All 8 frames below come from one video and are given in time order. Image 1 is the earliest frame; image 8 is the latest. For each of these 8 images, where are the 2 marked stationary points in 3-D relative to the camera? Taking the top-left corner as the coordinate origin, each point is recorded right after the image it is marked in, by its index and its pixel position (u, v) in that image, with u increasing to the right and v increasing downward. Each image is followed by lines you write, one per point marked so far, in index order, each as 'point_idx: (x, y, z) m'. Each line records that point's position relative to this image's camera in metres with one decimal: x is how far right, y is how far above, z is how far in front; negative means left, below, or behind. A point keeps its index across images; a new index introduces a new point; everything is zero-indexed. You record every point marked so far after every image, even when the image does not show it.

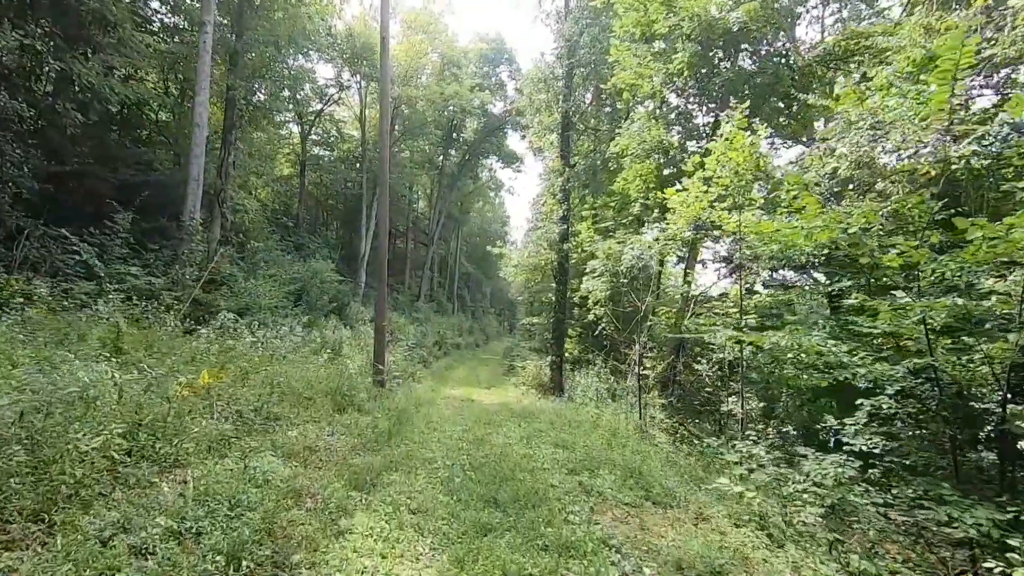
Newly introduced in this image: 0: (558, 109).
0: (+1.5, +6.0, +18.1) m
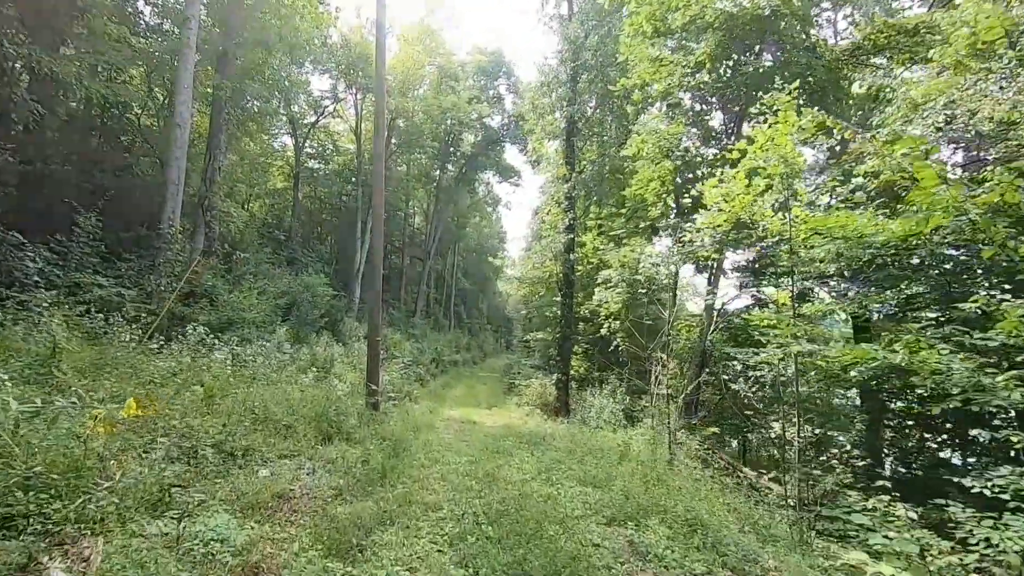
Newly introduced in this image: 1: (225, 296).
0: (+1.6, +5.6, +17.3) m
1: (-6.9, -0.3, +13.0) m
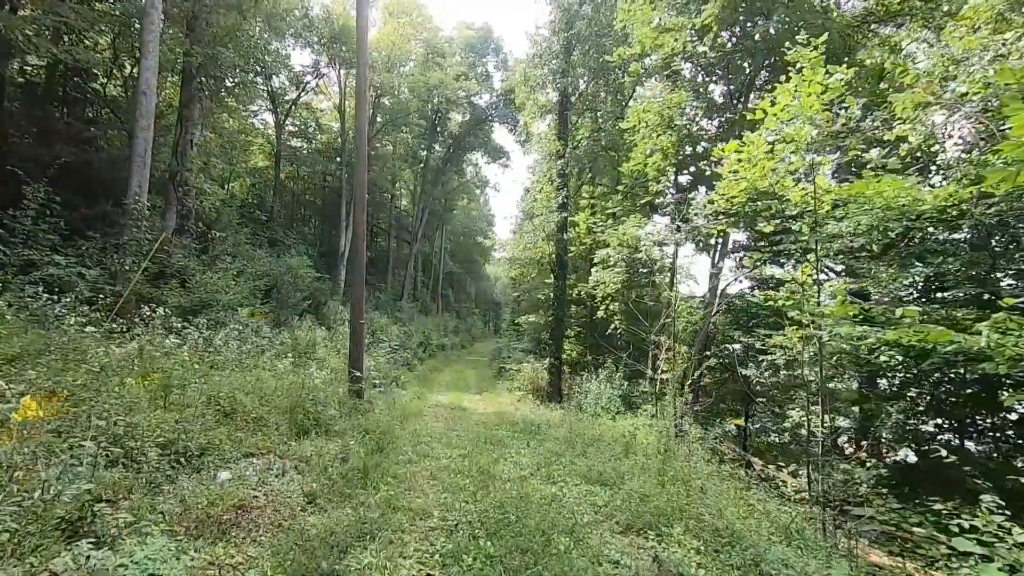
0: (+1.3, +6.1, +16.5) m
1: (-7.1, +0.2, +12.3) m
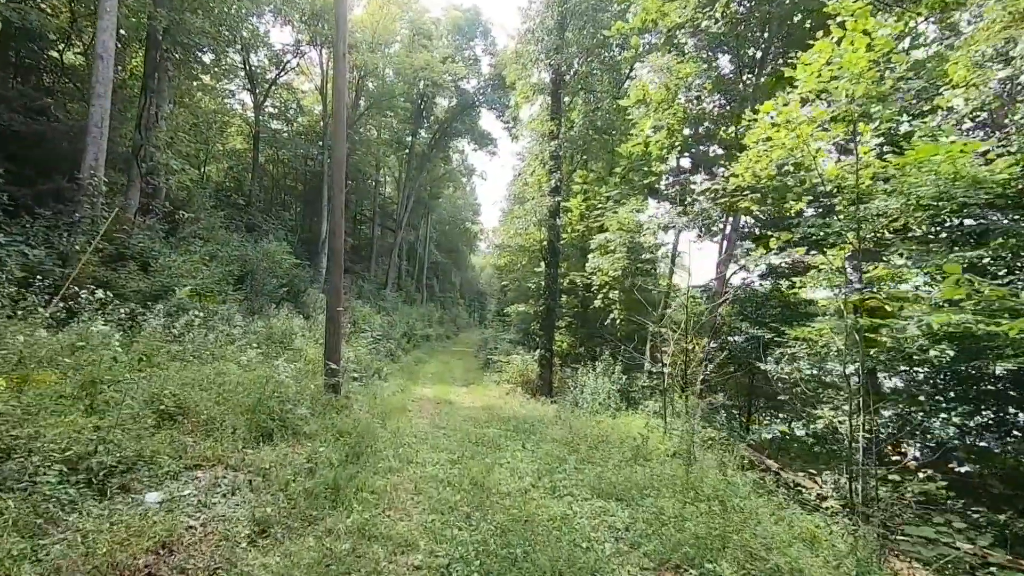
0: (+1.0, +6.5, +15.6) m
1: (-7.3, +0.5, +11.3) m
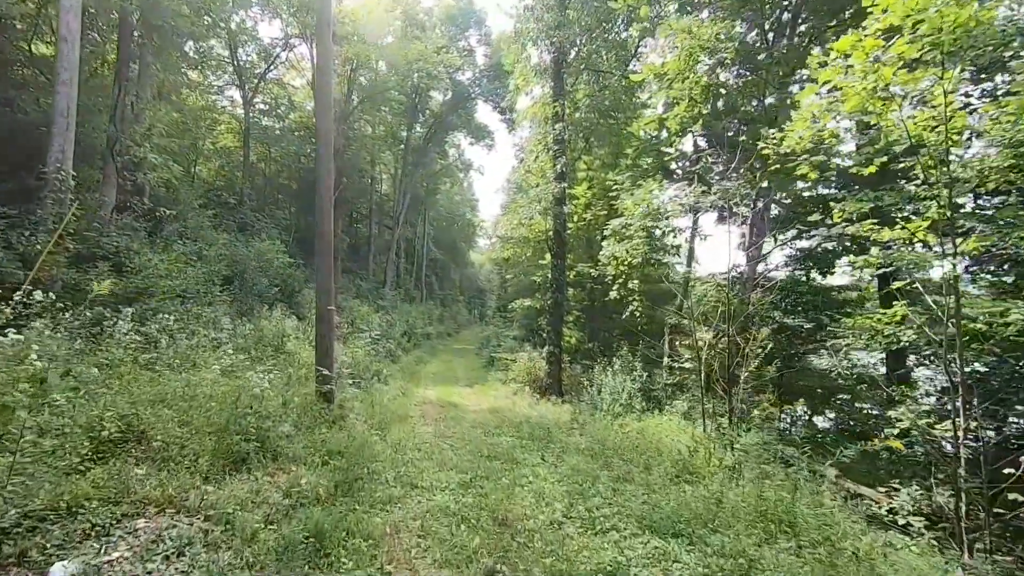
0: (+1.0, +6.7, +14.7) m
1: (-7.2, +0.5, +10.4) m
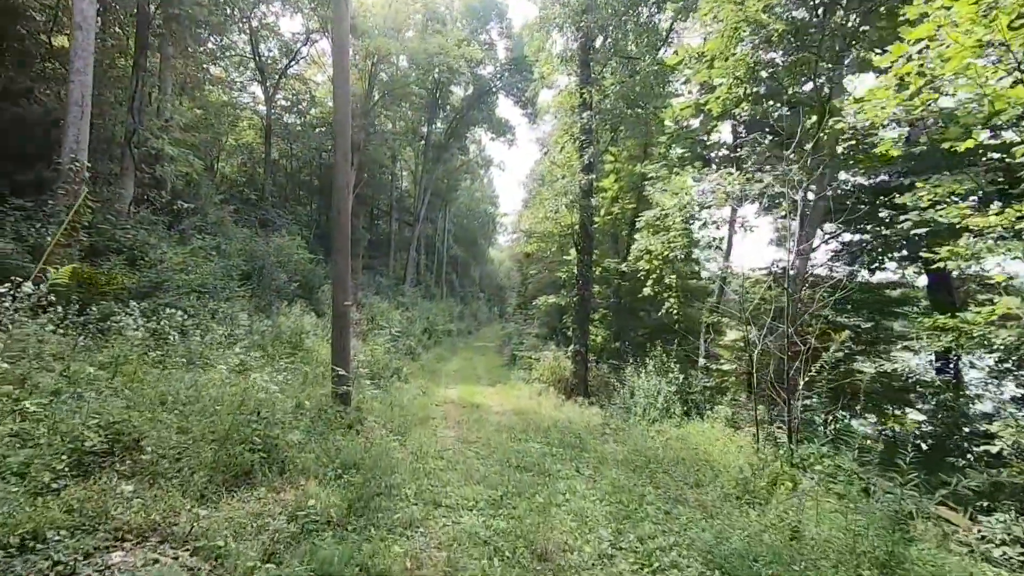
0: (+1.6, +6.8, +14.1) m
1: (-6.7, +0.6, +10.1) m
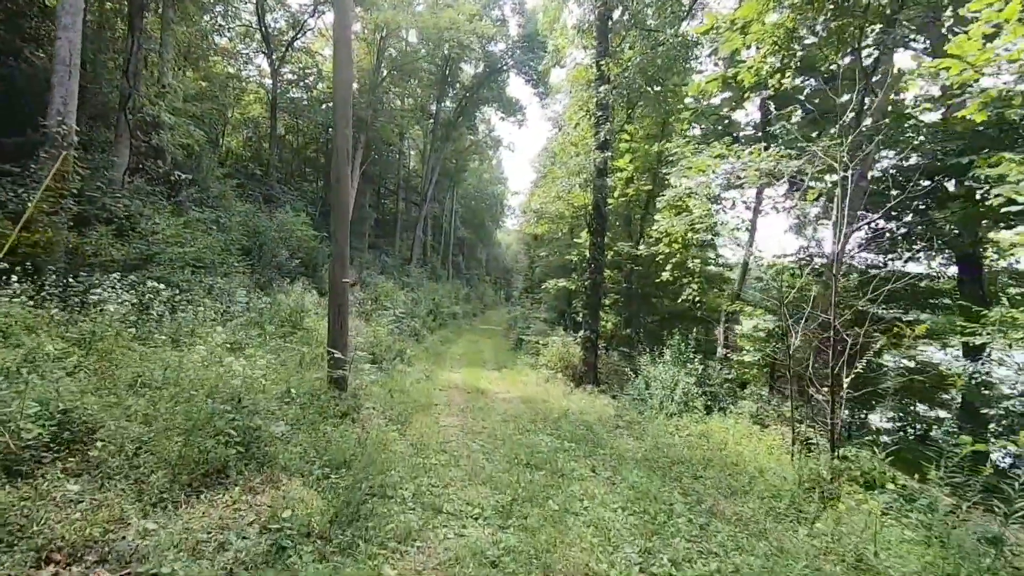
0: (+2.0, +7.2, +13.3) m
1: (-6.5, +1.1, +9.6) m
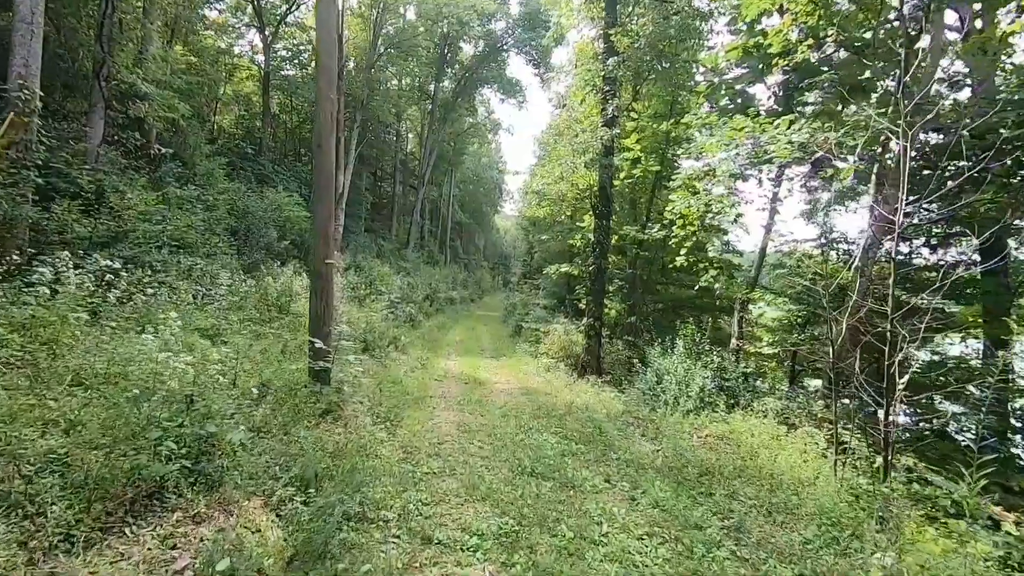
0: (+2.1, +7.5, +12.5) m
1: (-6.5, +1.4, +8.9) m
